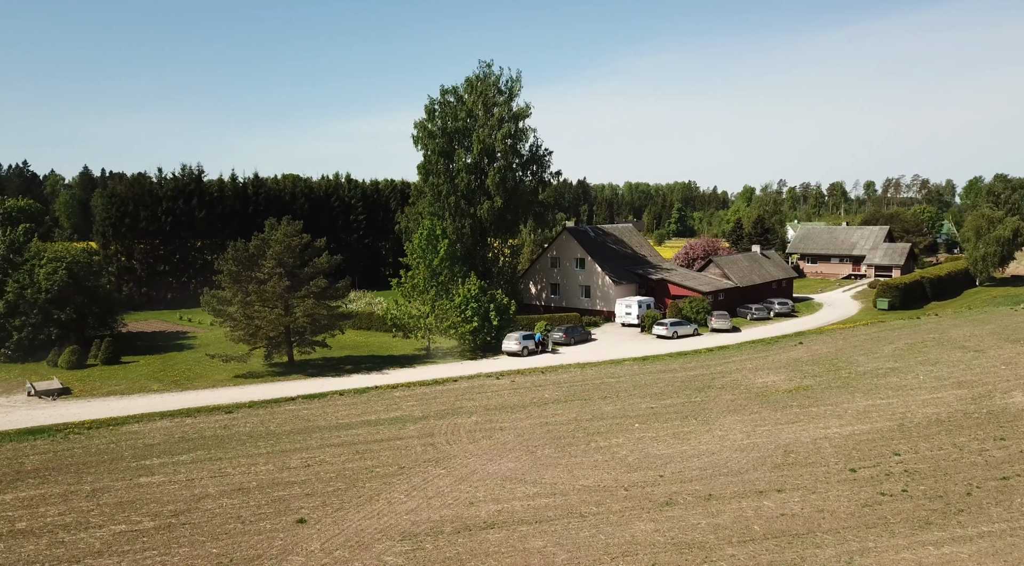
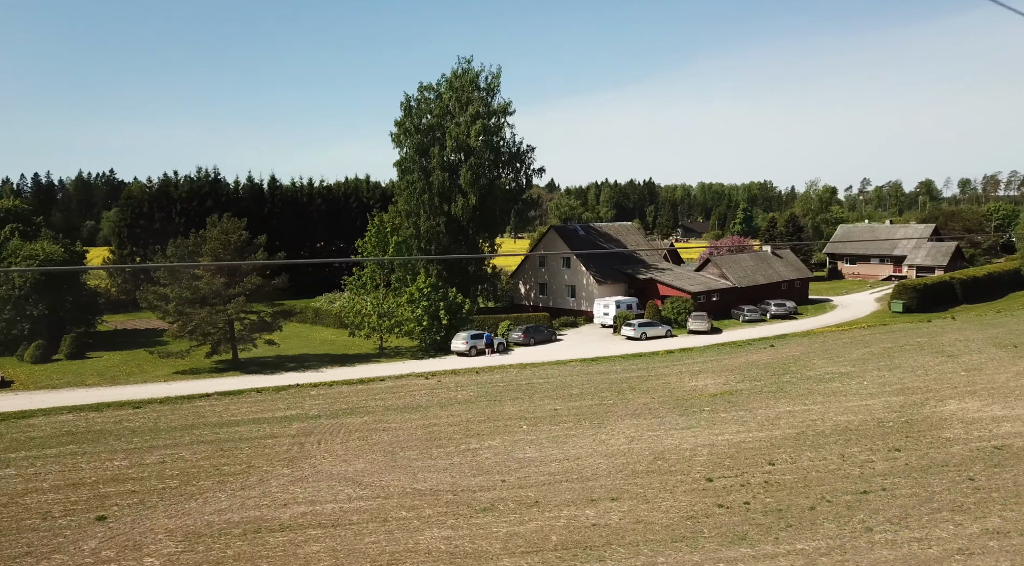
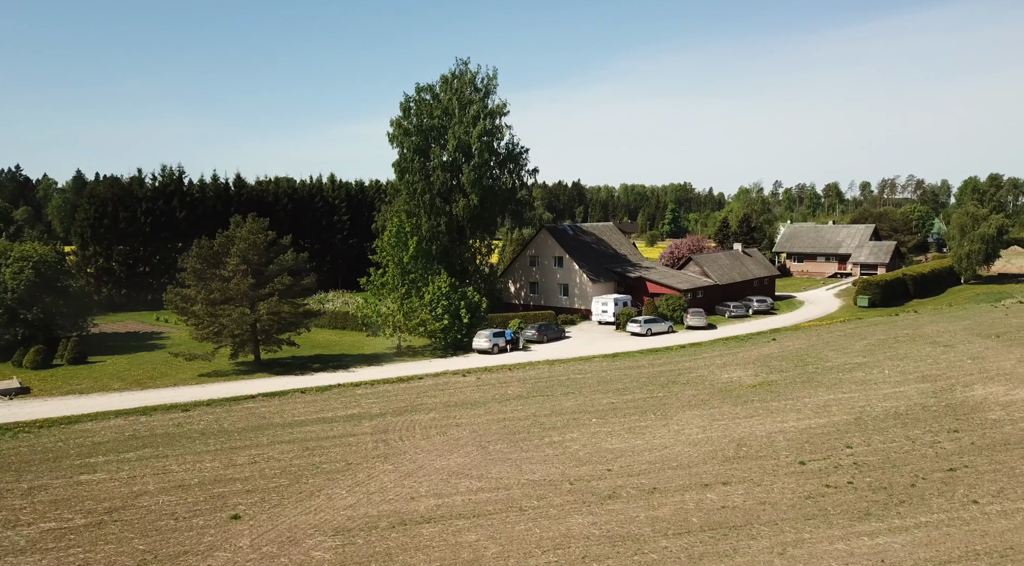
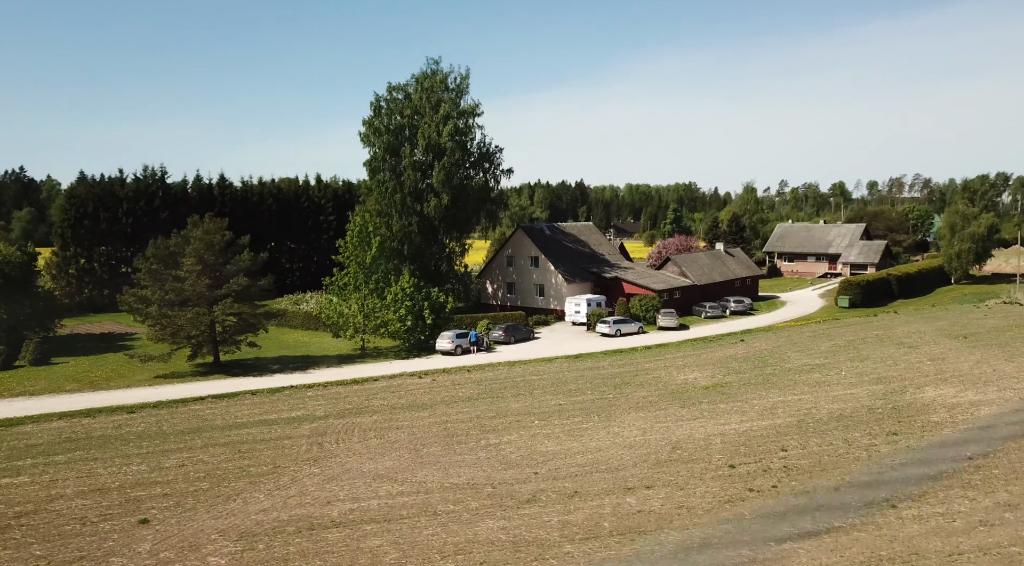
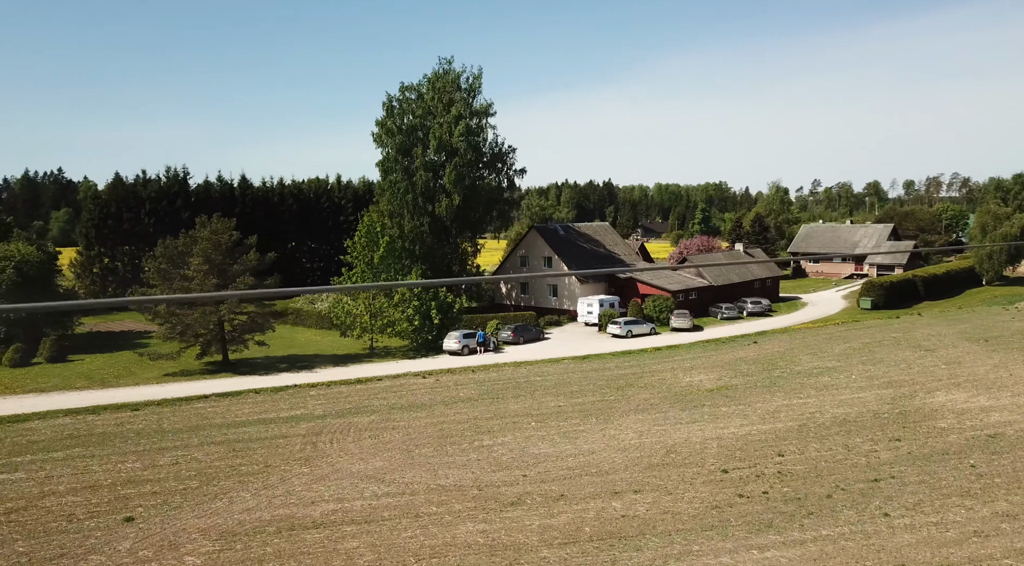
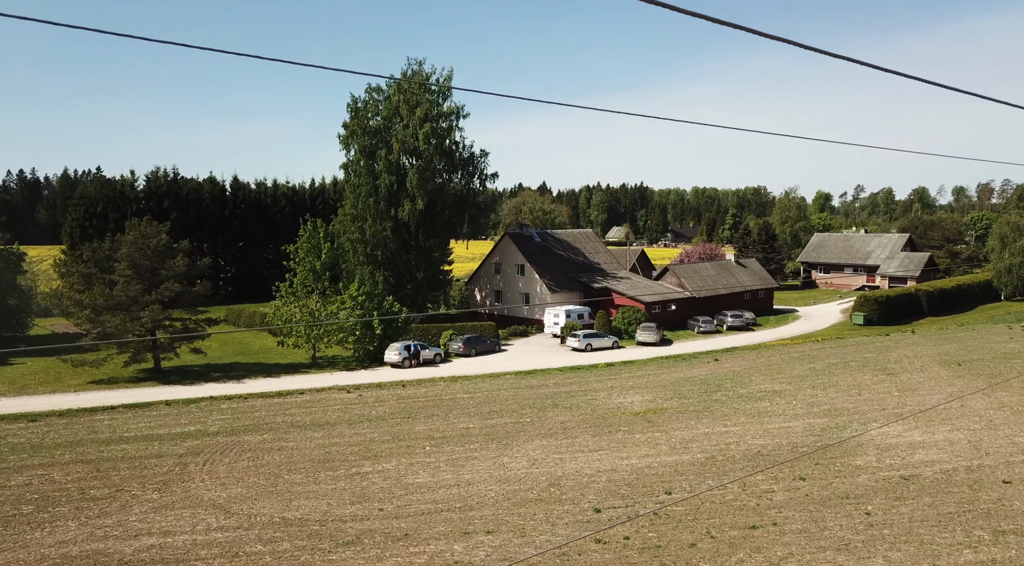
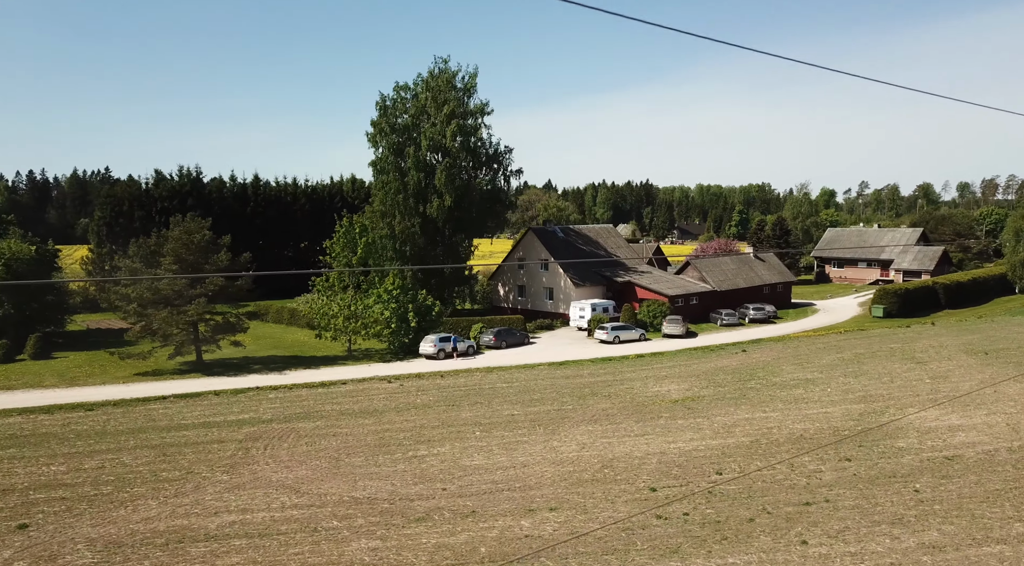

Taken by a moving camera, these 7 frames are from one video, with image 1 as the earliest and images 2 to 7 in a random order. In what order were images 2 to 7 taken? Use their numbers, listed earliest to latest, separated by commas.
3, 4, 5, 2, 7, 6
